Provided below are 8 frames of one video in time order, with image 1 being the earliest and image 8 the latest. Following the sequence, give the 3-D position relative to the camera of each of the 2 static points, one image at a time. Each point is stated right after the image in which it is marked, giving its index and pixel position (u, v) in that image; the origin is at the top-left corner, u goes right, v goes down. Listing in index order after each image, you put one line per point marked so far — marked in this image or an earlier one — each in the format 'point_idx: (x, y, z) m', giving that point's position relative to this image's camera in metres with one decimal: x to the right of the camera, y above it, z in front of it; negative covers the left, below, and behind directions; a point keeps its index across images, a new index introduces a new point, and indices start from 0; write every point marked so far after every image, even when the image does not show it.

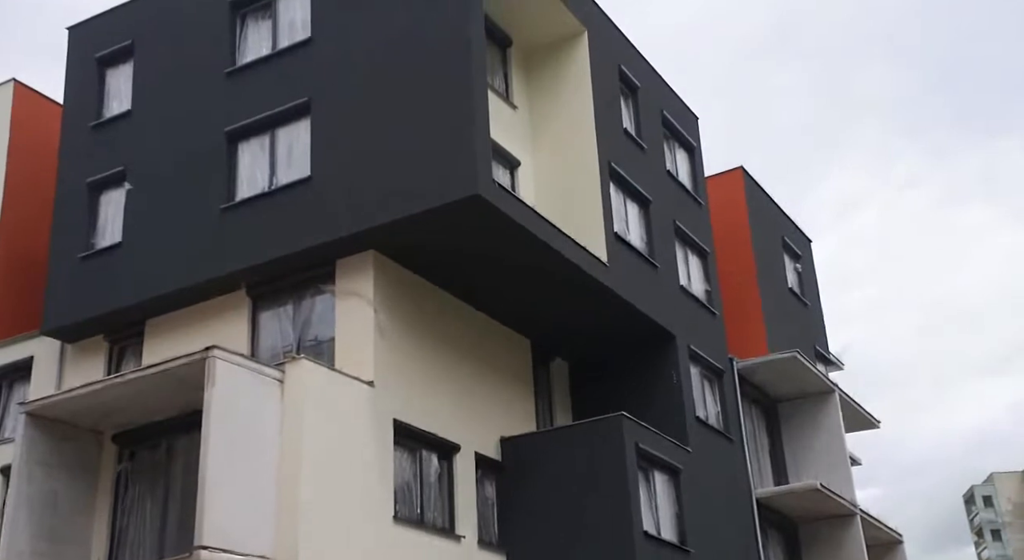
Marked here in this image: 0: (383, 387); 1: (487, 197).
0: (-2.0, -1.8, +20.1) m
1: (-0.3, +1.3, +19.3) m
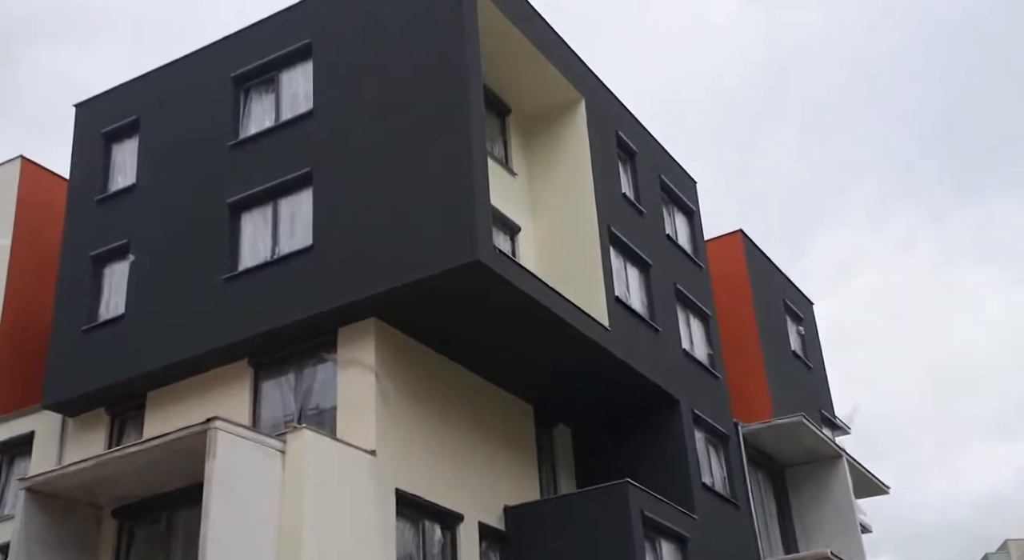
0: (-2.0, -2.8, +19.9) m
1: (-0.3, +0.3, +19.3) m
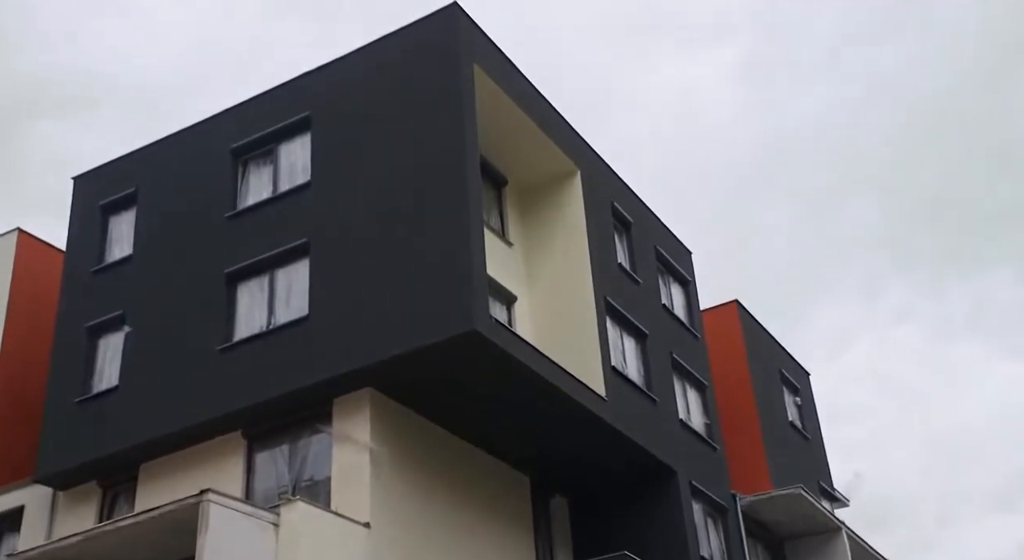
0: (-2.0, -4.0, +19.7) m
1: (-0.3, -0.8, +19.3) m
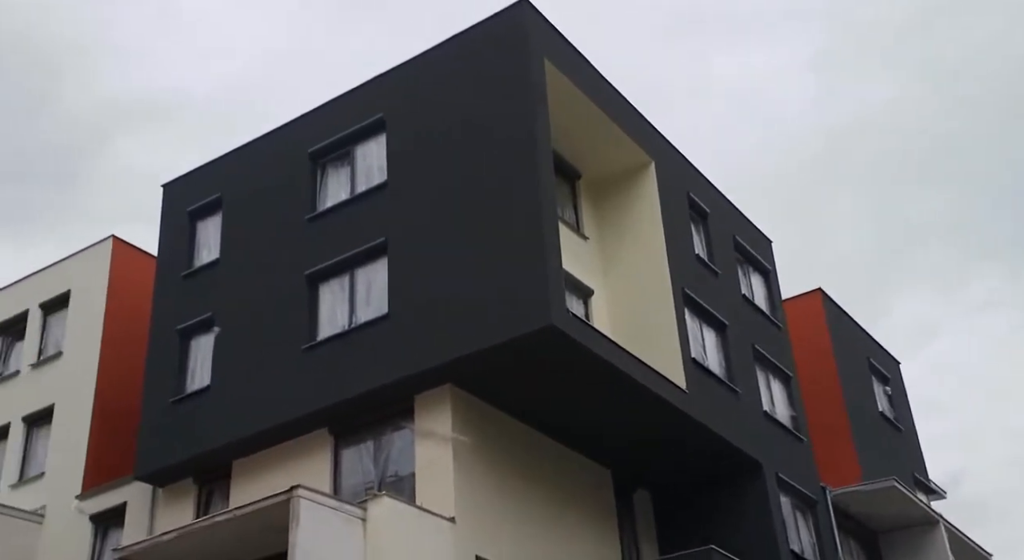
0: (-0.7, -3.9, +20.0) m
1: (+0.8, -0.7, +19.5) m
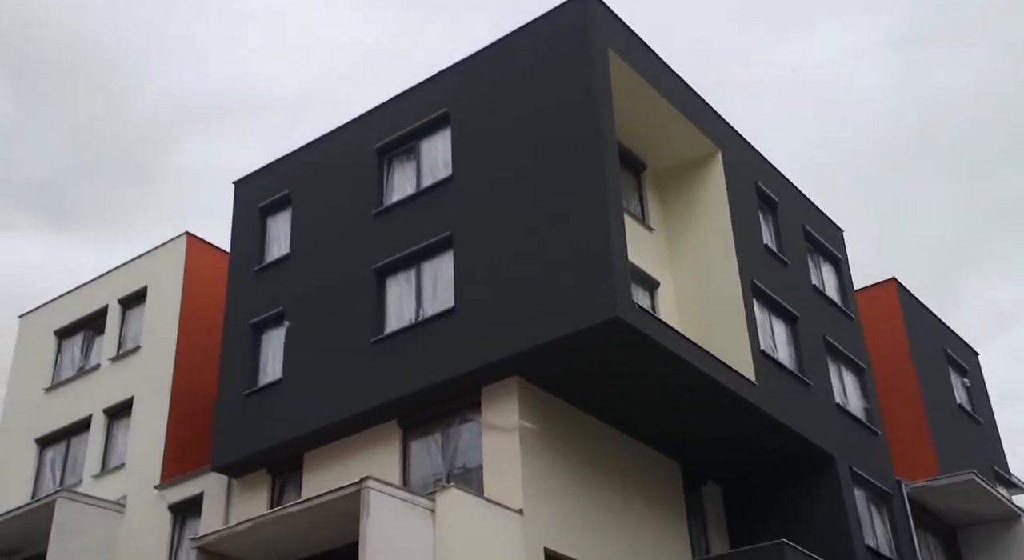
0: (+0.3, -3.8, +20.0) m
1: (+1.8, -0.6, +19.4) m
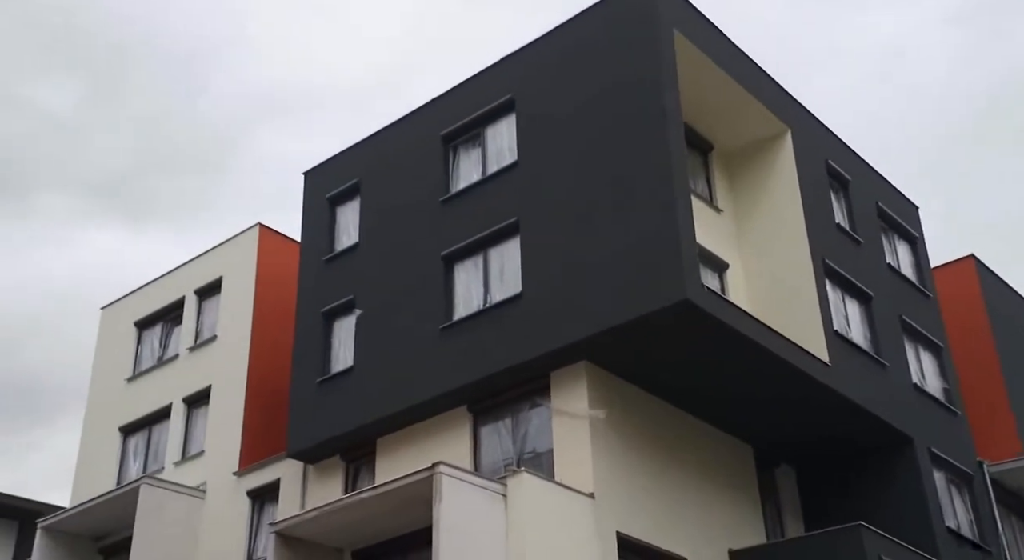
0: (+1.5, -3.5, +20.0) m
1: (+2.8, -0.3, +19.2) m
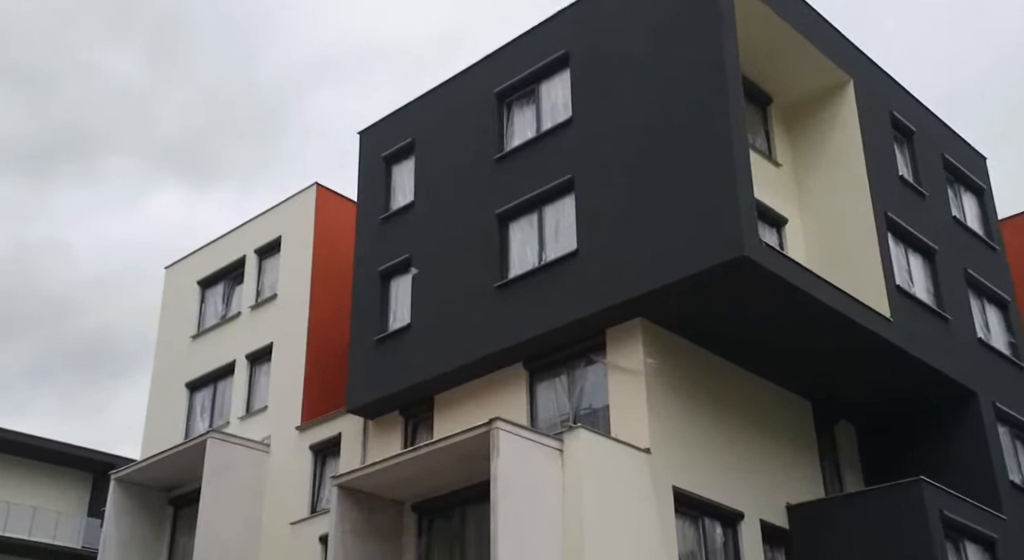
0: (+2.4, -2.9, +20.1) m
1: (+3.6, +0.3, +19.0) m
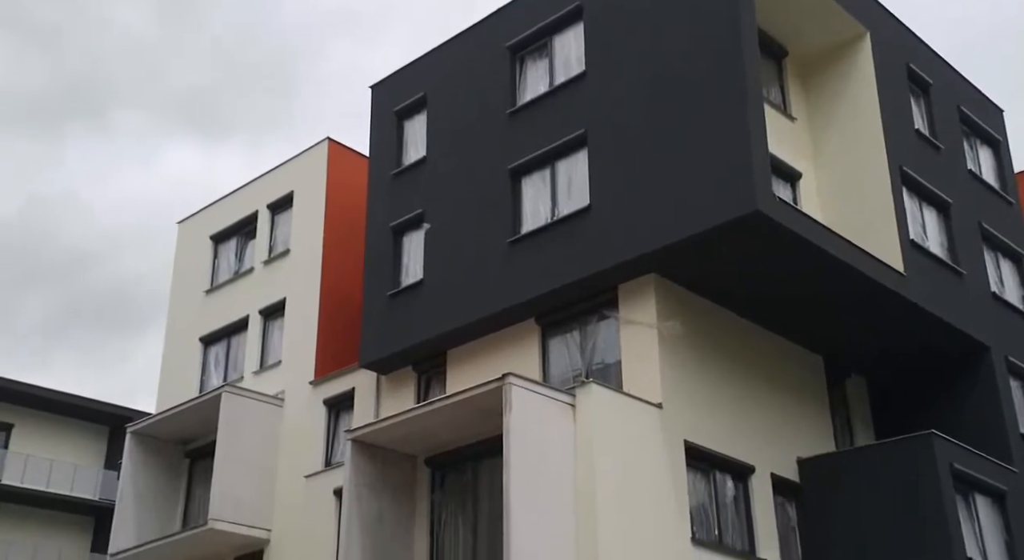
0: (+2.6, -2.1, +20.2) m
1: (+3.8, +1.0, +19.0) m
